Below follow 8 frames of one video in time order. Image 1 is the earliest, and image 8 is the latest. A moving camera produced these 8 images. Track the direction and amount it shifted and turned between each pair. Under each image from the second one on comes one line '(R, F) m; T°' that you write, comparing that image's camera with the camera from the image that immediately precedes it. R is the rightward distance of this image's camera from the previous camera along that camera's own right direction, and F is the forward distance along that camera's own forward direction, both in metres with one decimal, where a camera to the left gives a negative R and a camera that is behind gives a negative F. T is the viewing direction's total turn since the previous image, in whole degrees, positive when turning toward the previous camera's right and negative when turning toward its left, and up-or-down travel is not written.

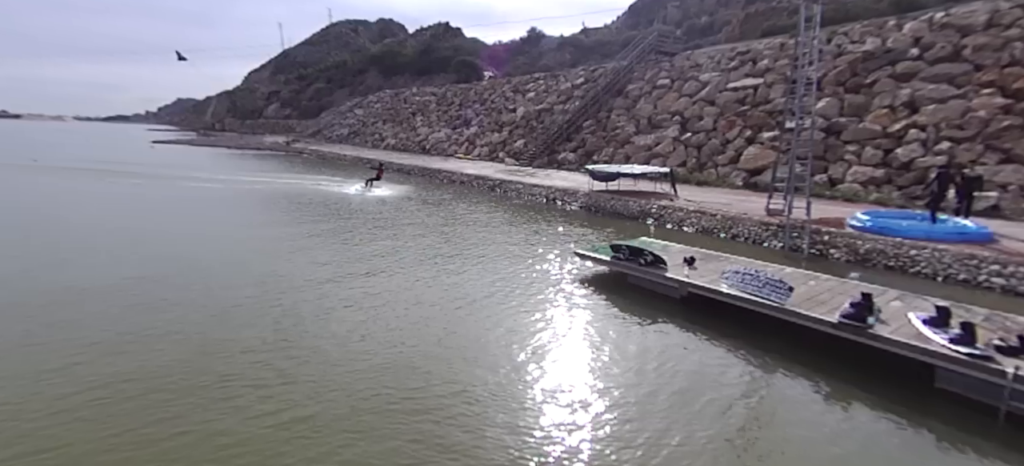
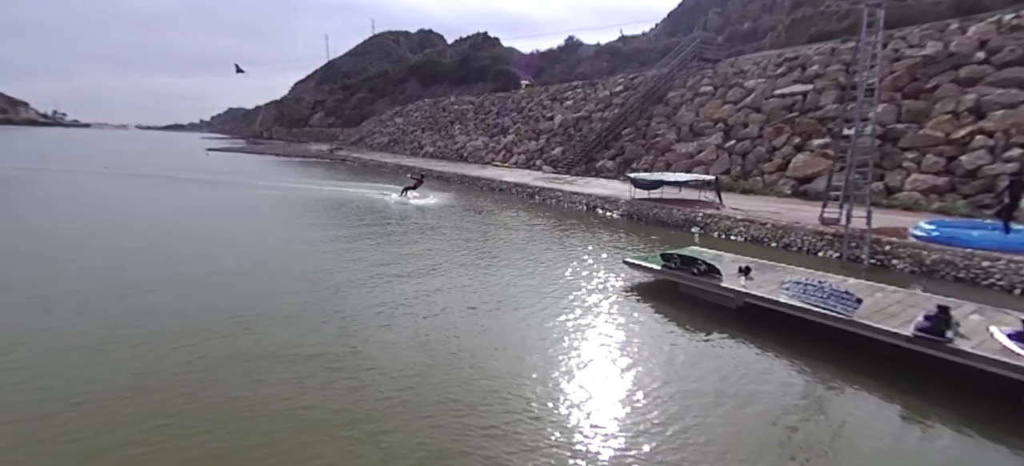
(-0.5, -0.1) m; -4°
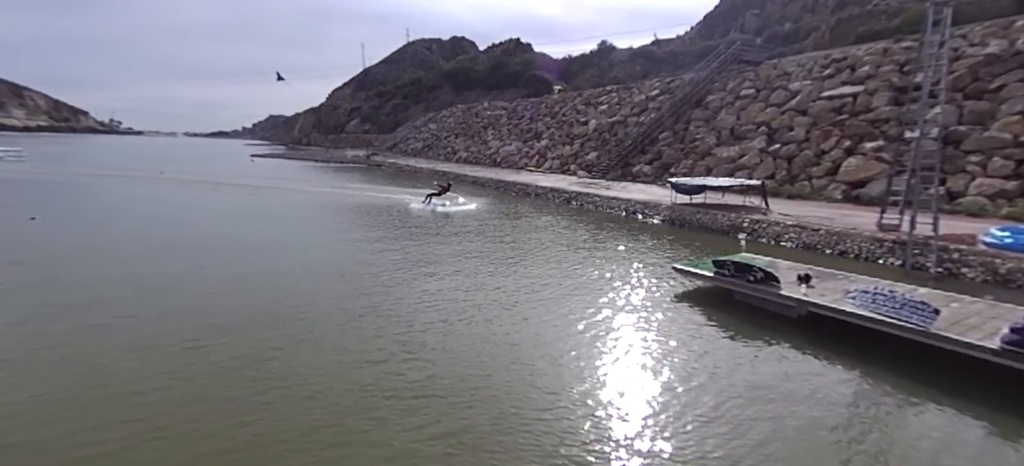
(-0.6, 0.0) m; -3°
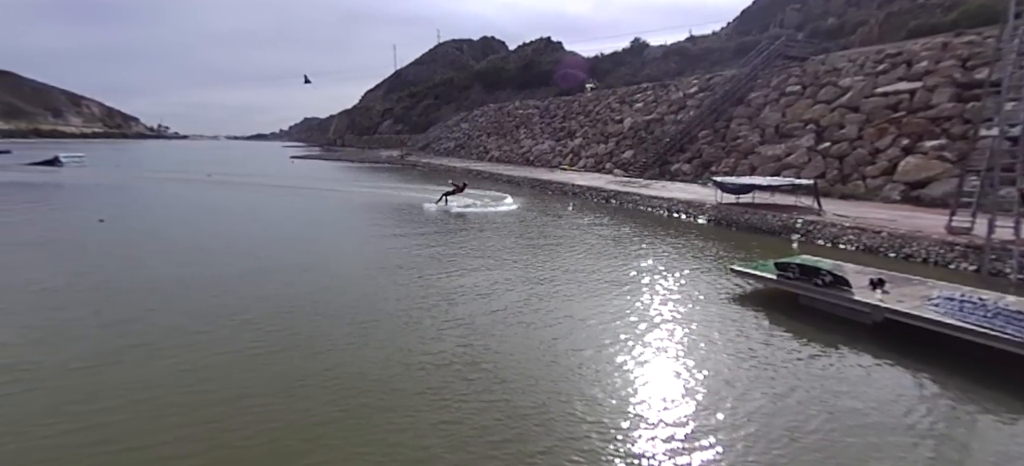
(-0.8, +0.1) m; -3°
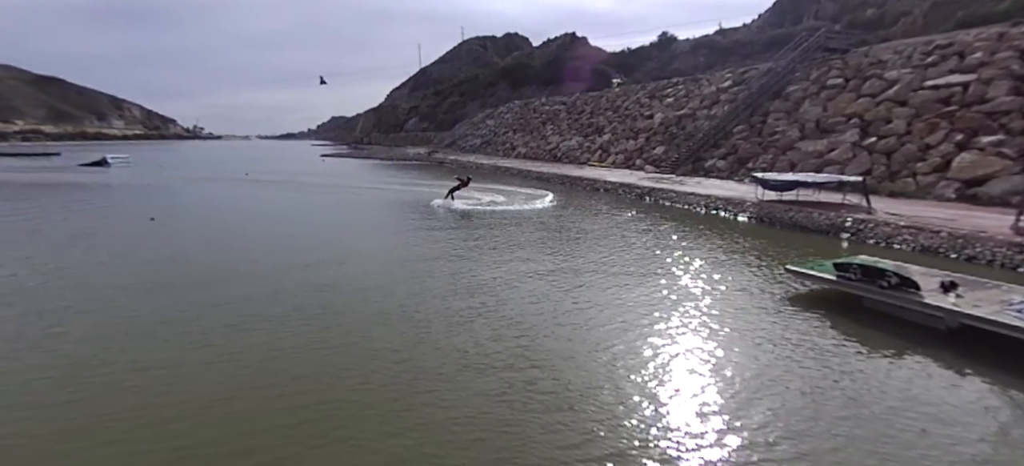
(-0.8, +0.1) m; -2°
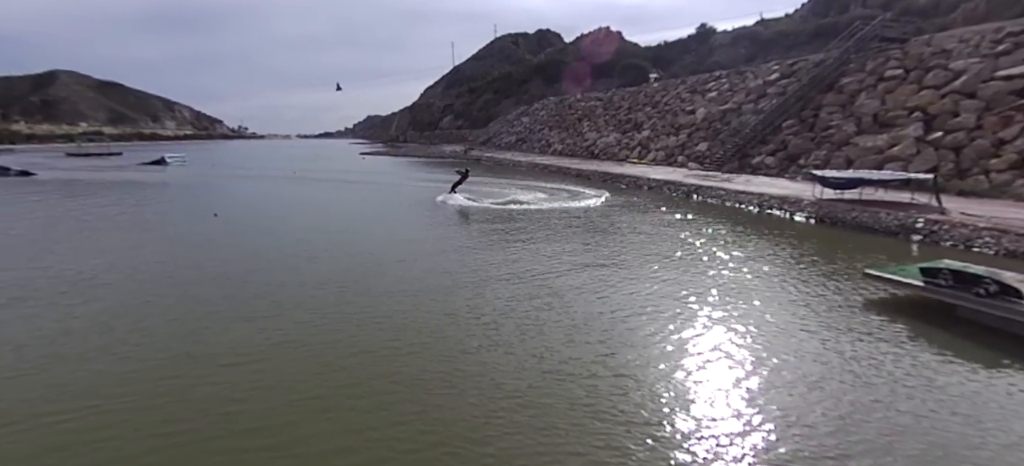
(-0.9, +0.1) m; -3°
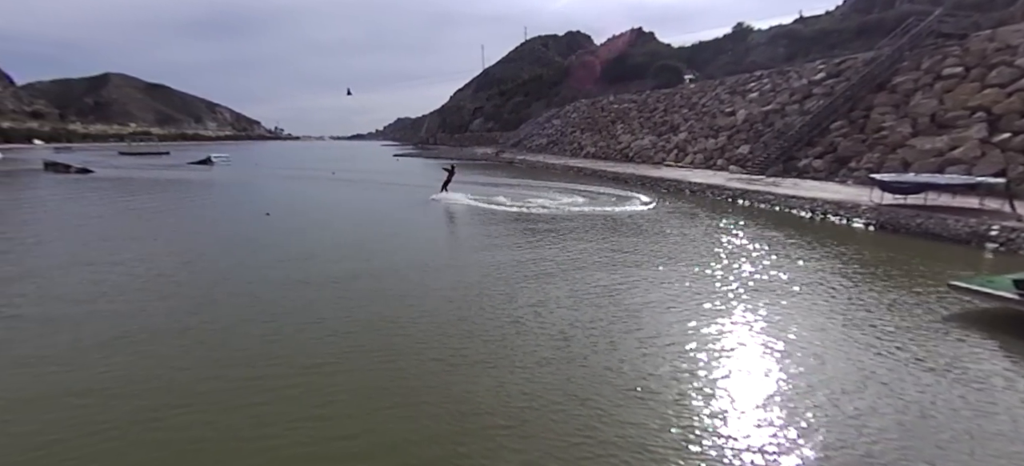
(-0.9, +0.3) m; -3°
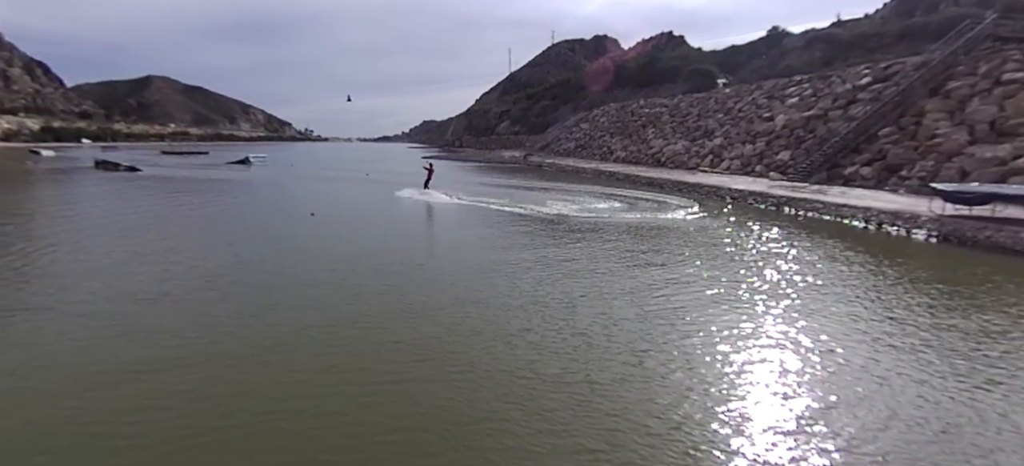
(-0.9, +0.4) m; -2°
